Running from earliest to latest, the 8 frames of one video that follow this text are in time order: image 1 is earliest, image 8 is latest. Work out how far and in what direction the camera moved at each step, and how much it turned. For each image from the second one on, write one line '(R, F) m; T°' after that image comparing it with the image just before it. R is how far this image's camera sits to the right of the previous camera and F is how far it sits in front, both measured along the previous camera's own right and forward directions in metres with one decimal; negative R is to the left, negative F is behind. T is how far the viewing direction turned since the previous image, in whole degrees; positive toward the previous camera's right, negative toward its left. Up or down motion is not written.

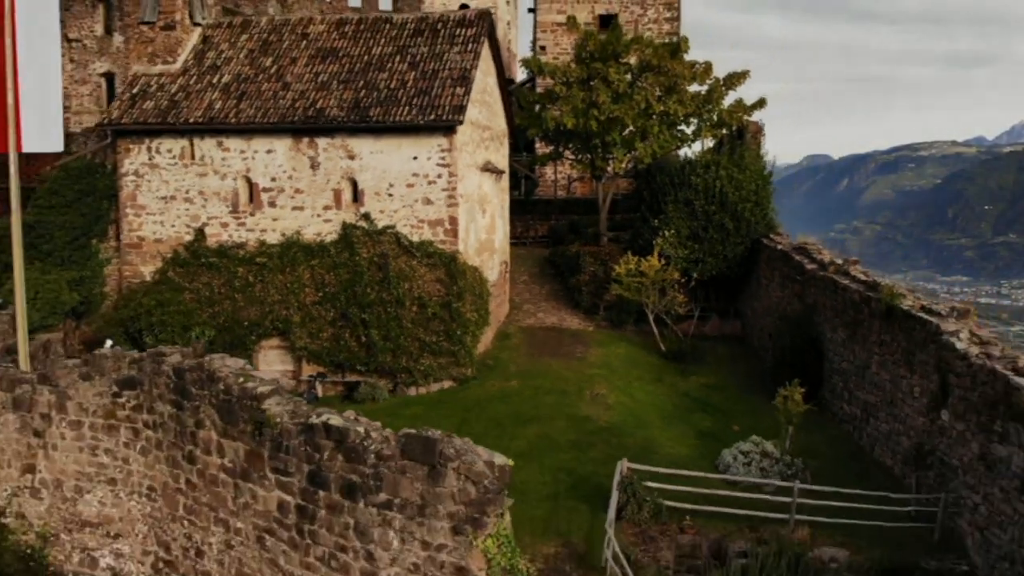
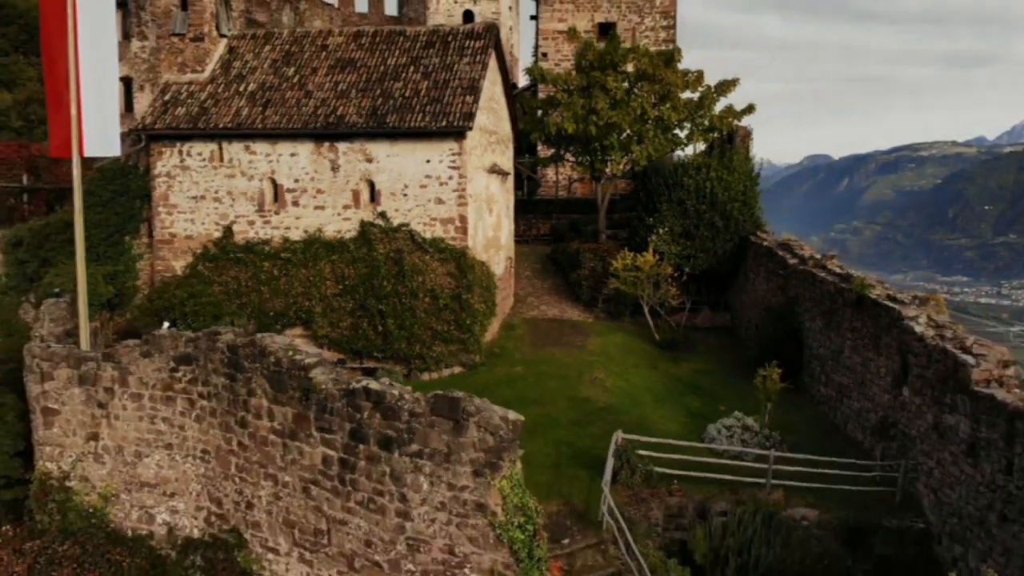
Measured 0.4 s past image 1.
(-0.1, -0.6) m; 0°
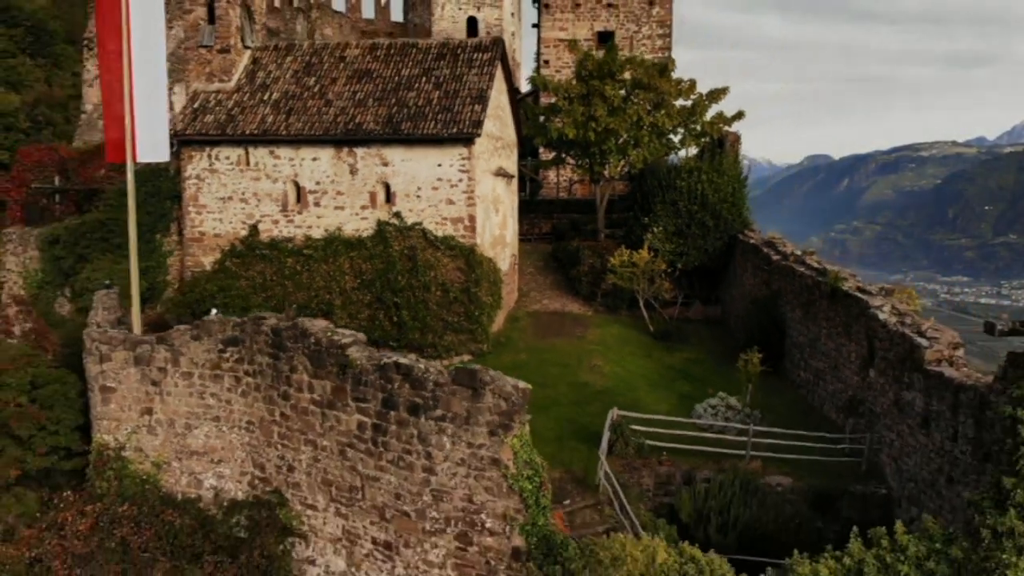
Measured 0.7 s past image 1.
(-0.1, -0.7) m; 0°
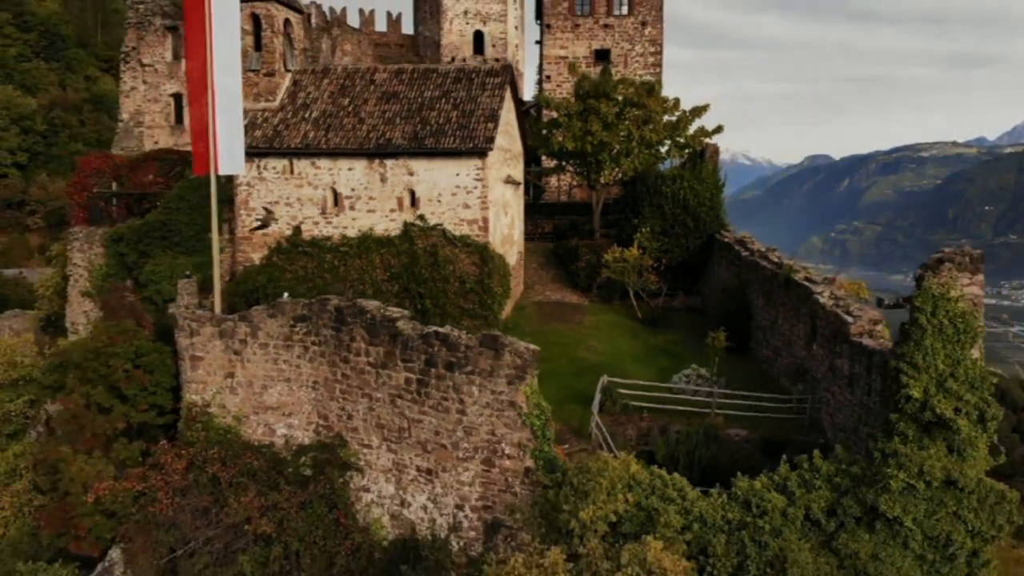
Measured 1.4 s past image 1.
(-0.1, -1.5) m; 0°
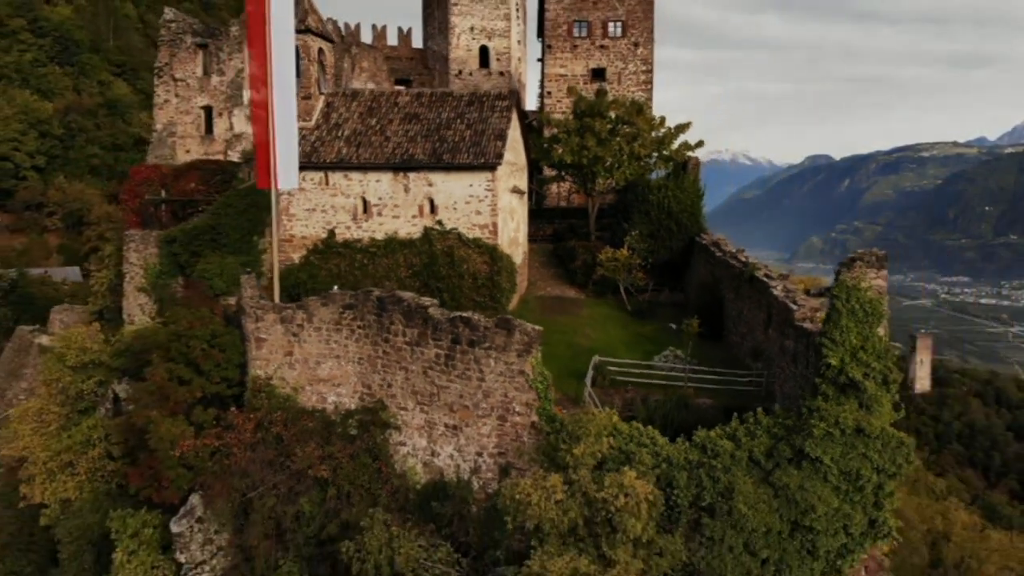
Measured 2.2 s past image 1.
(-0.1, -1.7) m; 0°
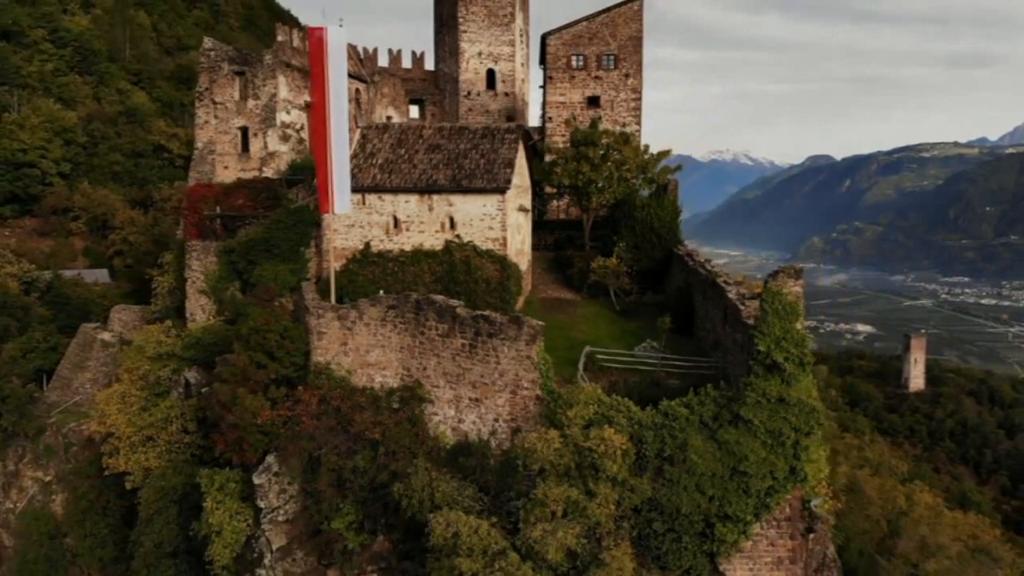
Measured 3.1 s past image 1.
(-0.1, -2.5) m; 0°
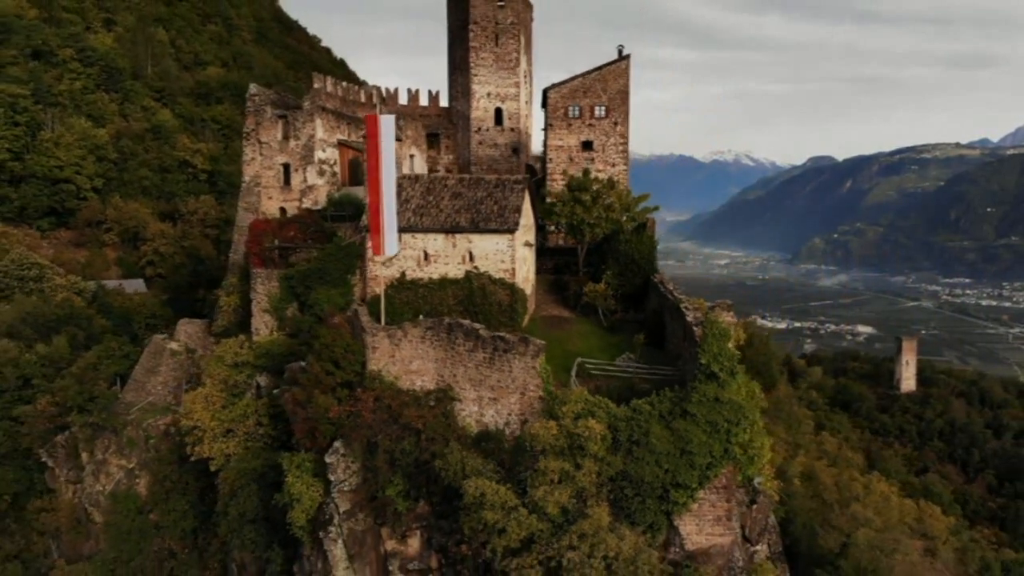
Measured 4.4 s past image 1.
(-0.2, -3.7) m; 0°
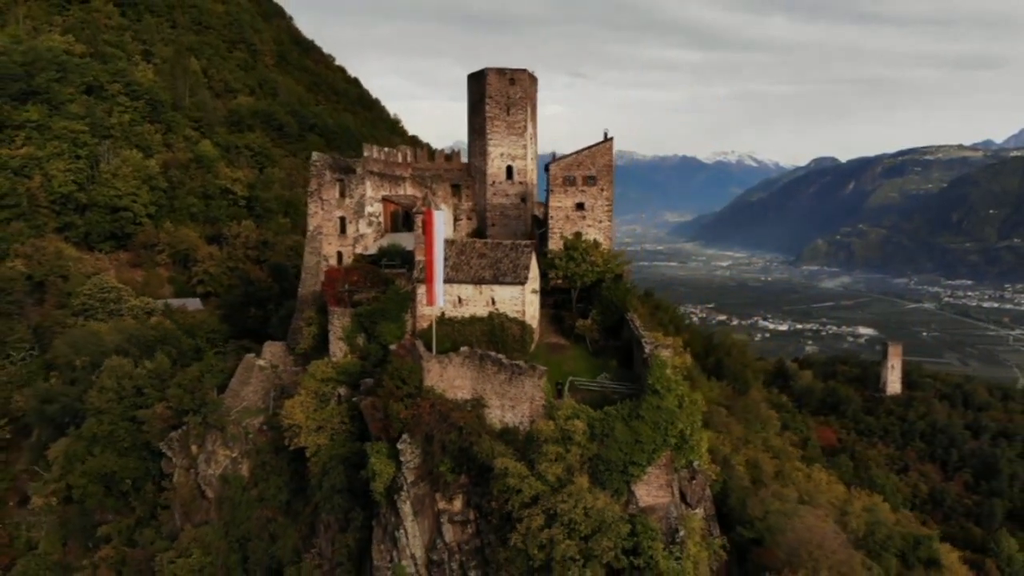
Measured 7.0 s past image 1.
(-0.3, -7.2) m; 0°
